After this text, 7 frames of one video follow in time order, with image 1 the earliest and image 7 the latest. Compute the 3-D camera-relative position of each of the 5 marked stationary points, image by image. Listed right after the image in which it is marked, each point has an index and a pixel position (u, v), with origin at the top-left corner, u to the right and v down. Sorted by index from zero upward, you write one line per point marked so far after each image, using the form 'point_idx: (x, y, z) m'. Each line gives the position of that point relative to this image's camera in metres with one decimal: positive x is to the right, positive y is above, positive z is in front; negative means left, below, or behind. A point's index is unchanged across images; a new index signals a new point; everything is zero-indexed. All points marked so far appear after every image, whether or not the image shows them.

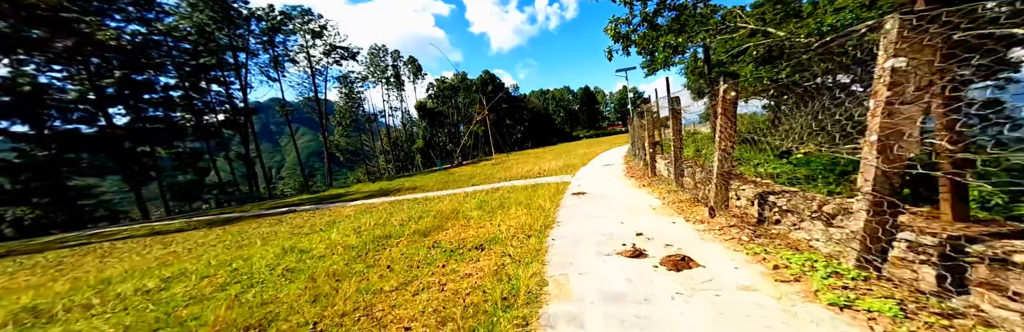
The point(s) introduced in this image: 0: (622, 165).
0: (+5.0, 0.0, +14.9) m
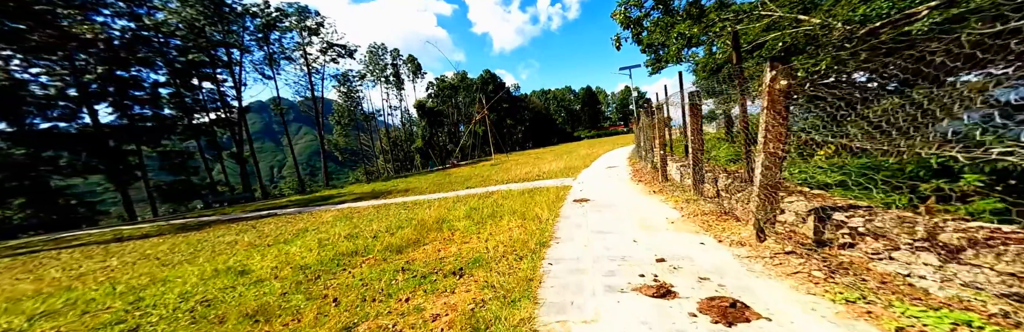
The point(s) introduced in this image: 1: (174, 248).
0: (+4.9, -0.1, +14.0) m
1: (-6.7, -1.6, +6.6) m
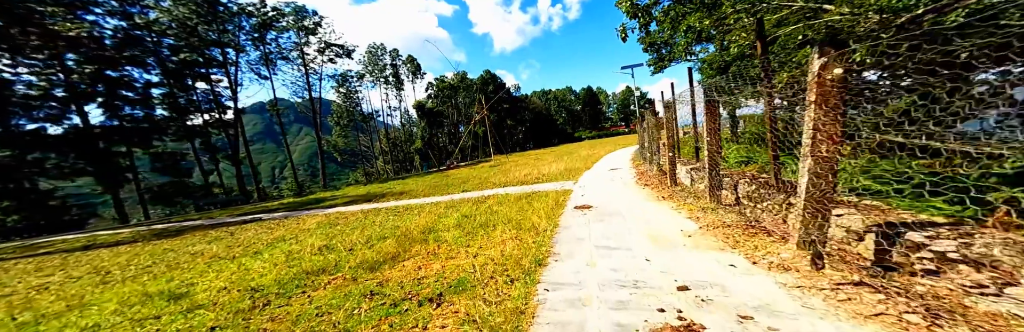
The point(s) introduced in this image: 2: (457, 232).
0: (+4.8, -0.2, +13.3) m
1: (-6.8, -1.7, +5.9) m
2: (-1.0, -1.2, +5.8) m
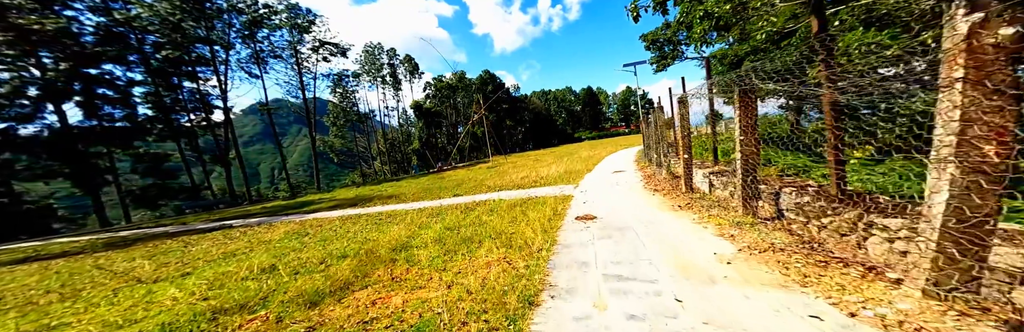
0: (+4.6, -0.2, +12.4) m
1: (-7.0, -1.7, +5.0) m
2: (-1.1, -1.2, +4.8) m
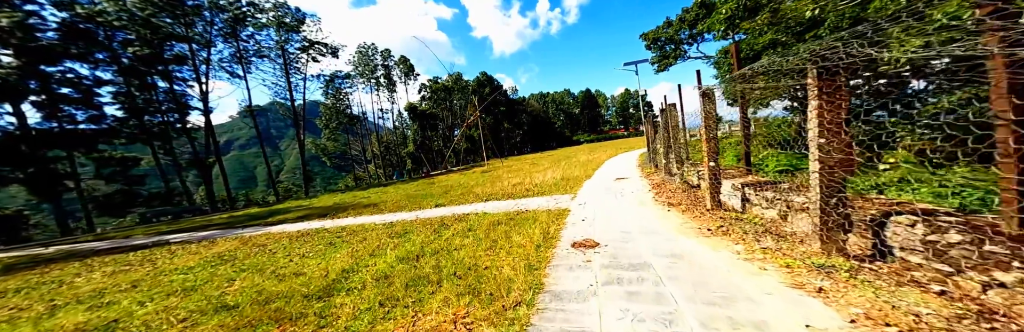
0: (+4.3, -0.4, +10.9) m
1: (-7.3, -1.8, +3.5) m
2: (-1.5, -1.3, +3.4) m
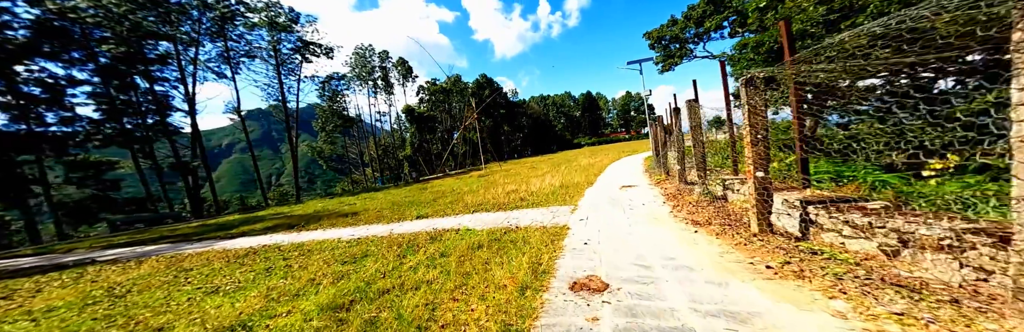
0: (+4.0, -0.6, +9.6) m
1: (-7.6, -1.9, +2.2) m
2: (-1.7, -1.4, +2.1) m
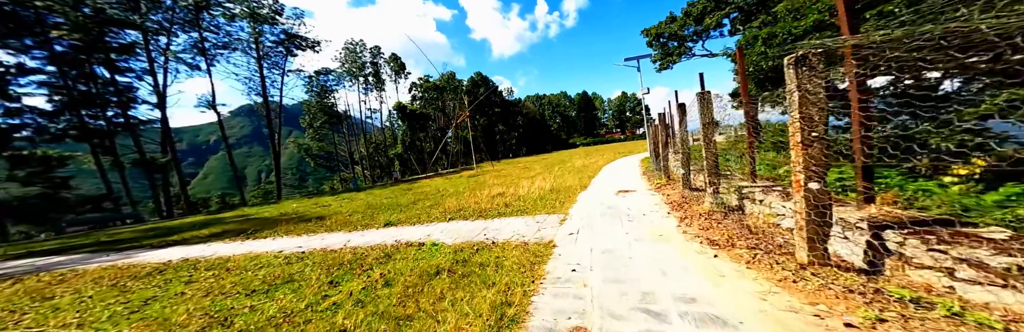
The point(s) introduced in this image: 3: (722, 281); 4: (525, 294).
0: (+3.6, -0.7, +8.5) m
1: (-7.9, -1.8, +0.9) m
2: (-2.1, -1.4, +0.9) m
3: (+2.1, -1.0, +3.3) m
4: (+0.1, -1.2, +3.1) m
